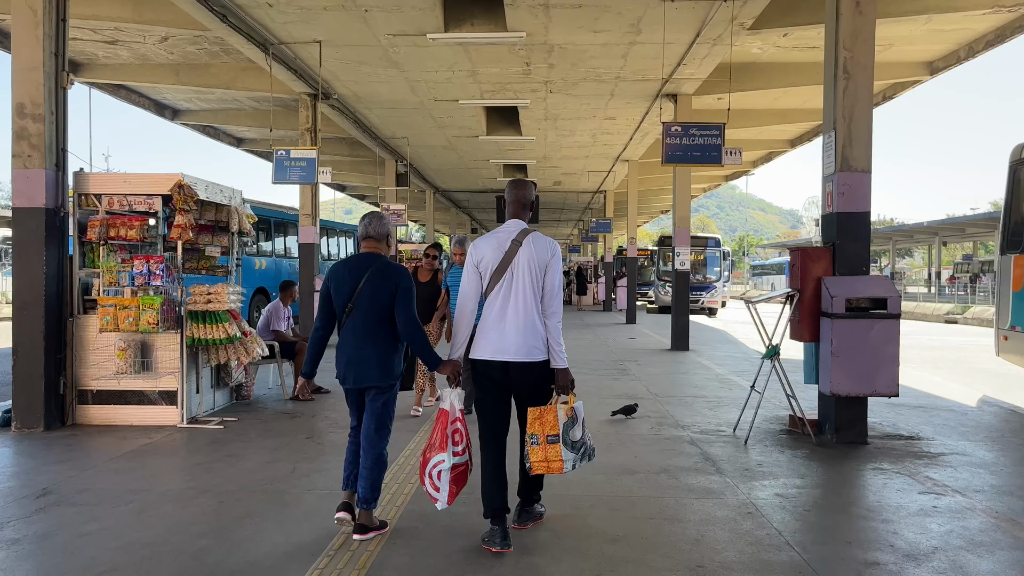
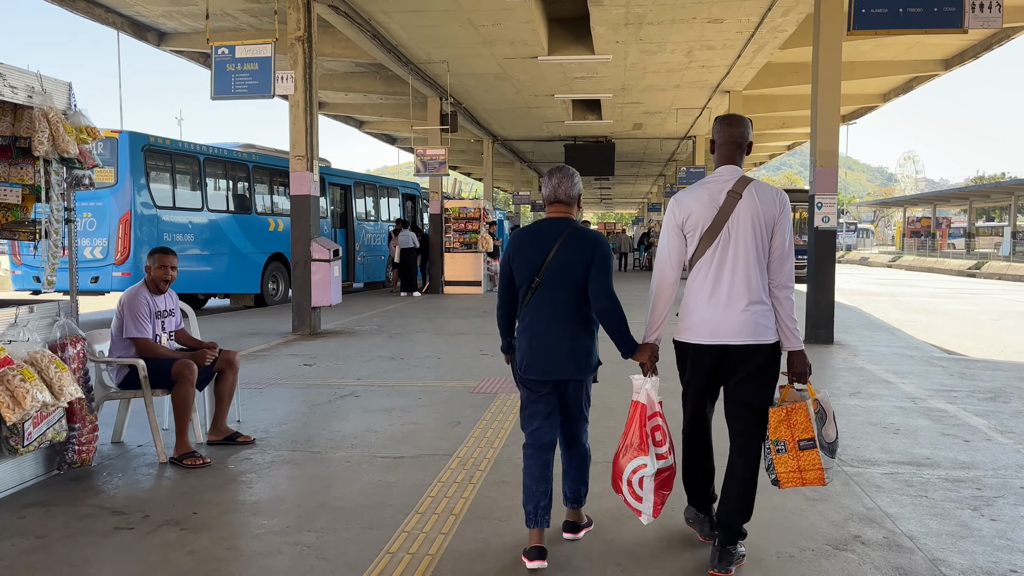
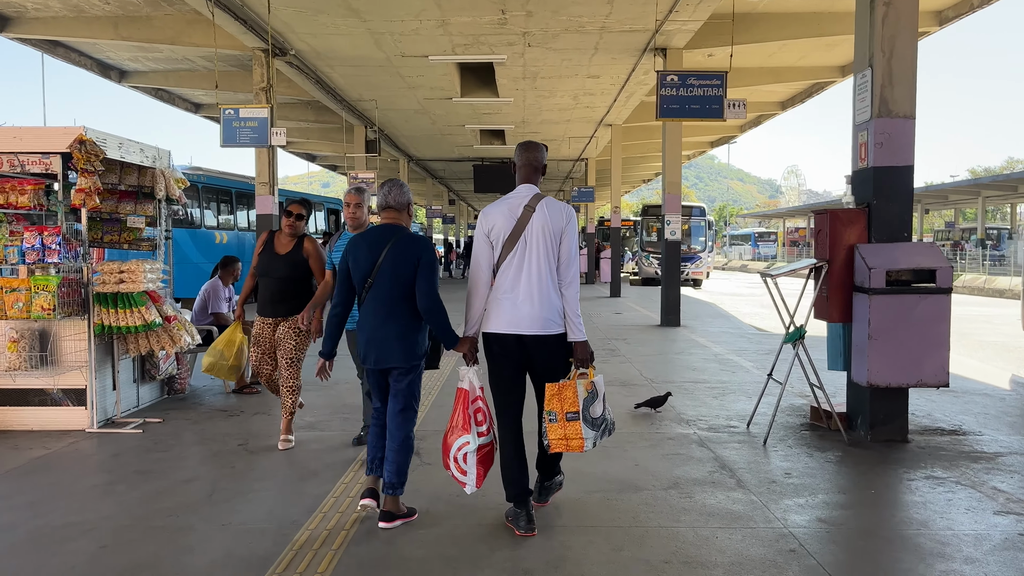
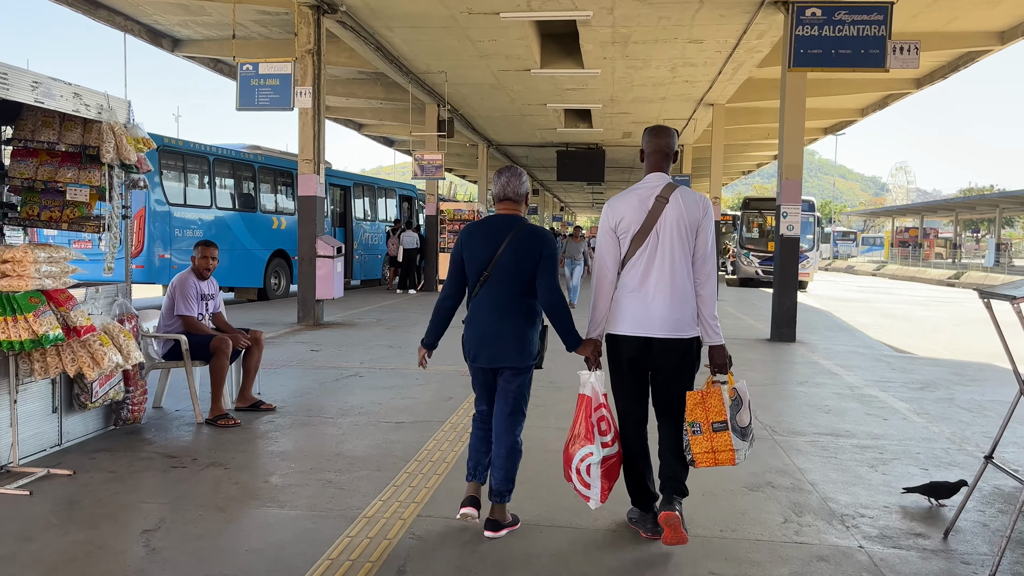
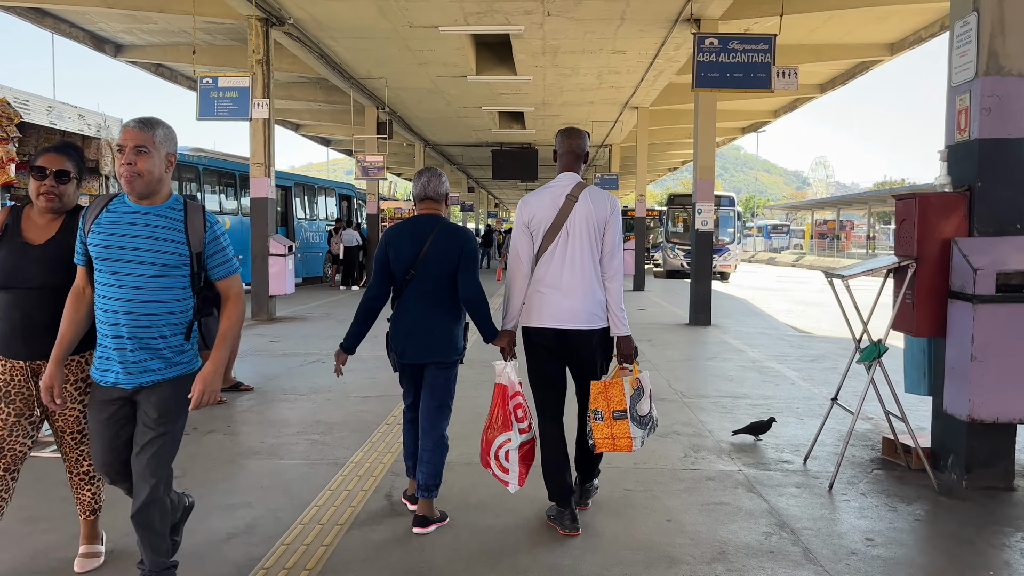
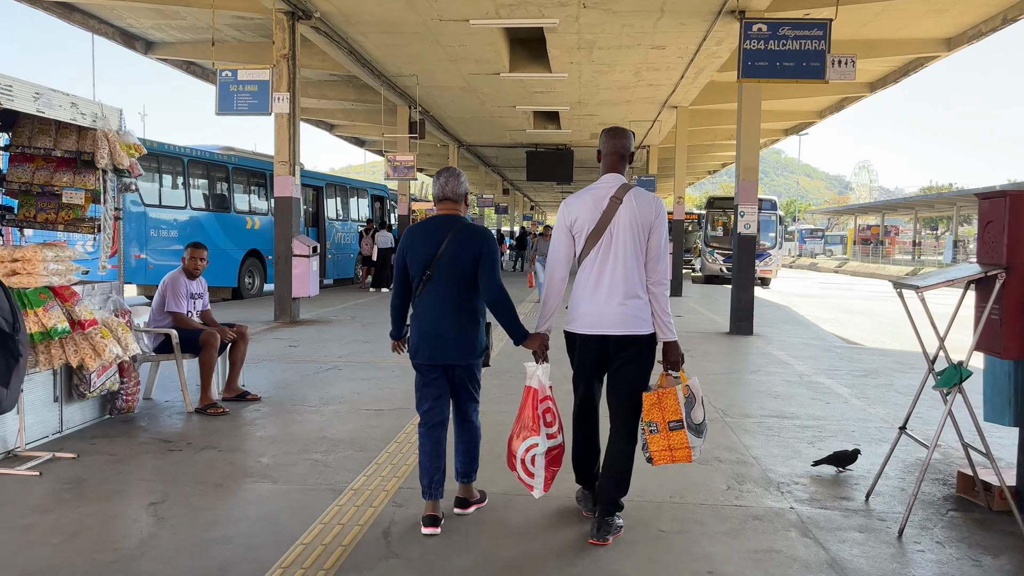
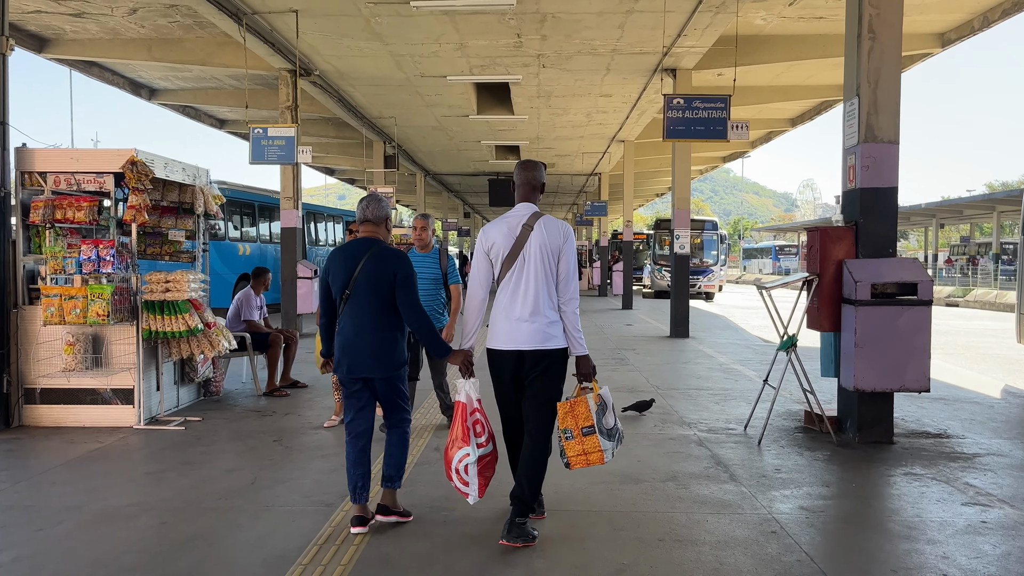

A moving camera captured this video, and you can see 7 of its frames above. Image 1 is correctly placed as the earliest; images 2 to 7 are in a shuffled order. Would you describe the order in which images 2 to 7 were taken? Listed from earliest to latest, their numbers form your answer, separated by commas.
7, 3, 5, 6, 4, 2
